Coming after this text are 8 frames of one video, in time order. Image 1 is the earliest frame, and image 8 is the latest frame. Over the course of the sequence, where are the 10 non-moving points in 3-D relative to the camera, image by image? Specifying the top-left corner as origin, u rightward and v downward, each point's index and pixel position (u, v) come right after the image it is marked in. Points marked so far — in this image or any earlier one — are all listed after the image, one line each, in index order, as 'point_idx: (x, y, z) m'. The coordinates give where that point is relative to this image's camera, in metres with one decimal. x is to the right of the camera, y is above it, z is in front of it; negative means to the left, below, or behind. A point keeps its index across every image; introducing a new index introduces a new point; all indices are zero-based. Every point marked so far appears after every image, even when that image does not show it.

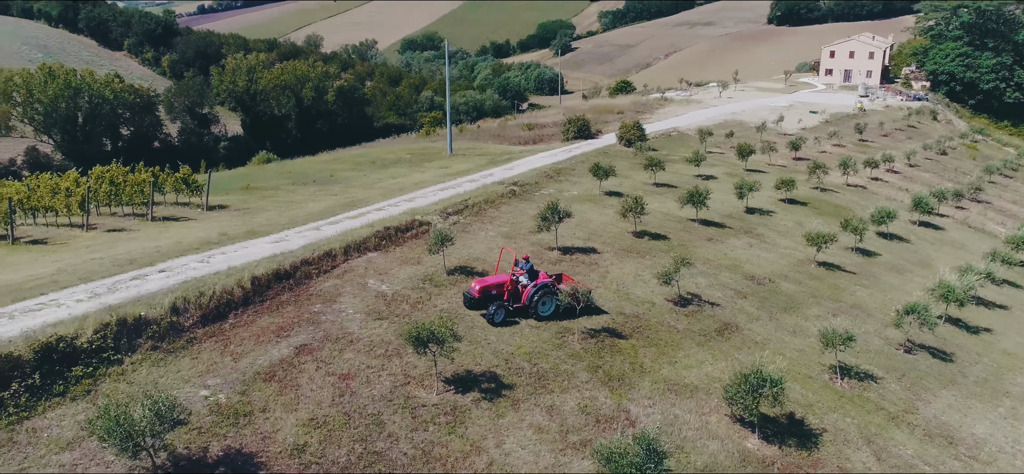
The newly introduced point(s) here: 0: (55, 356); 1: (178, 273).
0: (-8.0, -2.0, +13.2) m
1: (-8.0, -0.9, +18.2) m
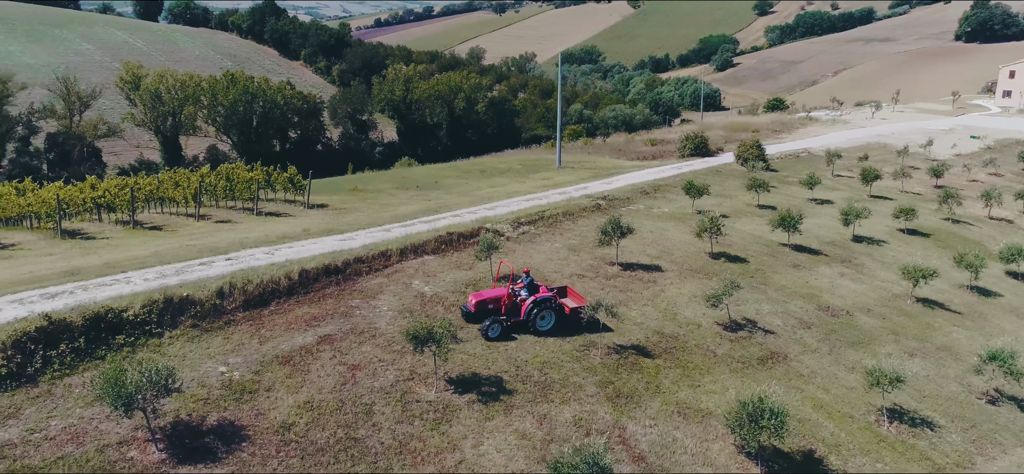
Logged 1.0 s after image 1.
0: (-8.2, -1.7, +15.2) m
1: (-7.1, -0.7, +20.1) m
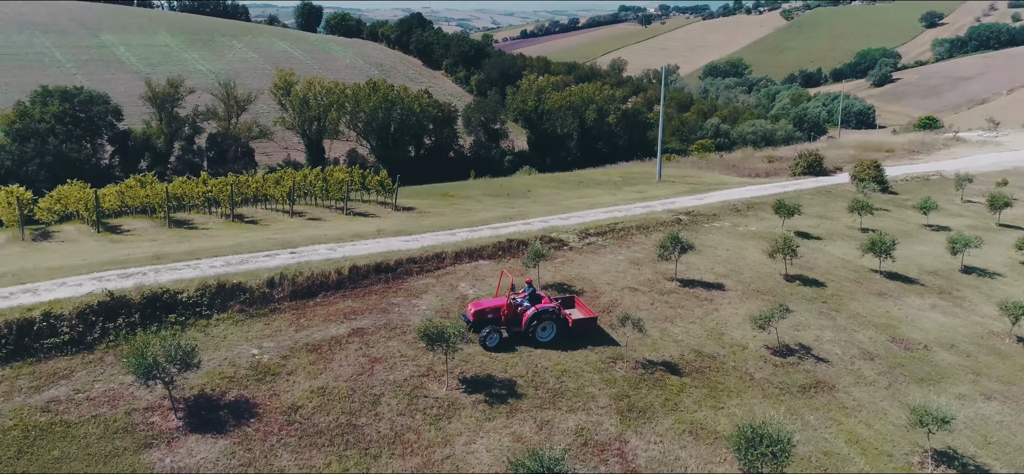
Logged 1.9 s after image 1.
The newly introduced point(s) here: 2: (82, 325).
0: (-7.9, -1.5, +17.0) m
1: (-5.9, -0.5, +21.6) m
2: (-9.0, -1.8, +15.8) m
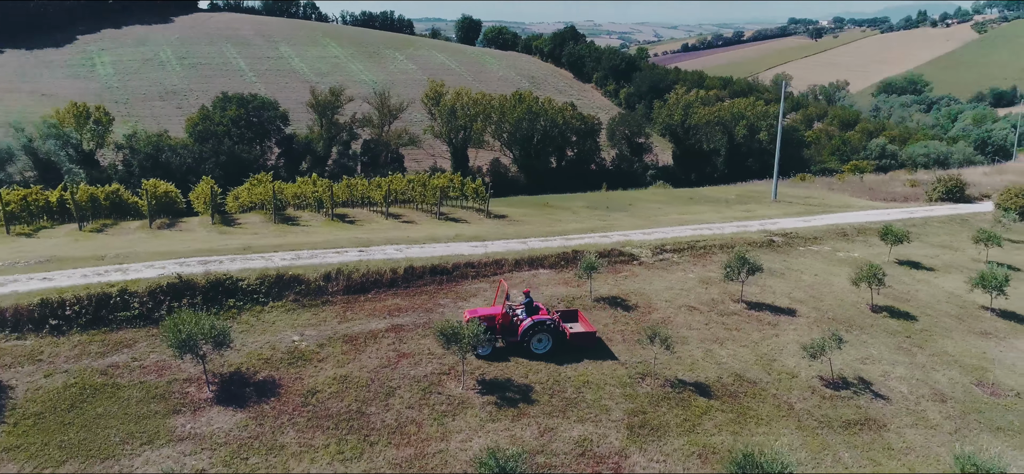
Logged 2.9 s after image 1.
0: (-7.2, -1.2, +18.9) m
1: (-4.3, -0.5, +23.1) m
2: (-8.5, -1.5, +17.9) m
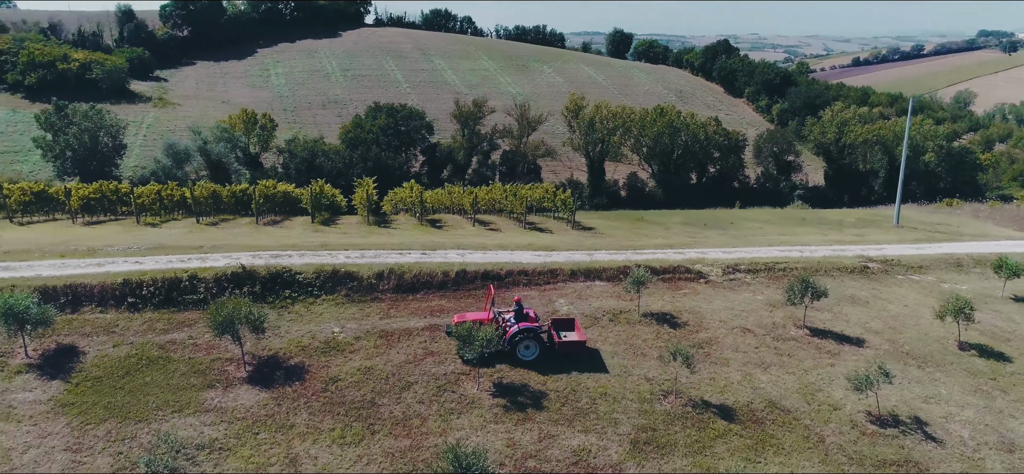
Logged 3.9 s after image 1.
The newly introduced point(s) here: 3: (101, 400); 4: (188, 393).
0: (-6.3, -1.1, +20.6) m
1: (-2.6, -0.6, +24.2) m
2: (-7.7, -1.3, +19.9) m
3: (-8.4, -3.3, +15.6) m
4: (-6.8, -3.3, +16.0) m
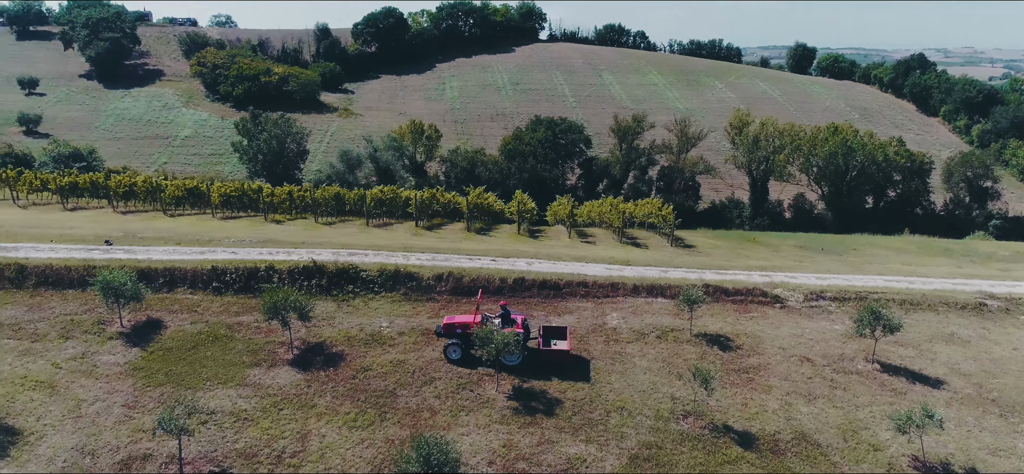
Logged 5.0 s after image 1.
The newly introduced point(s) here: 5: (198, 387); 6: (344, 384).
0: (-4.9, -1.1, +22.4) m
1: (-0.5, -0.9, +25.1) m
2: (-6.5, -1.2, +22.1) m
3: (-8.2, -3.1, +18.0) m
4: (-6.5, -3.1, +18.0) m
5: (-7.0, -3.4, +17.1) m
6: (-3.9, -3.4, +17.7) m
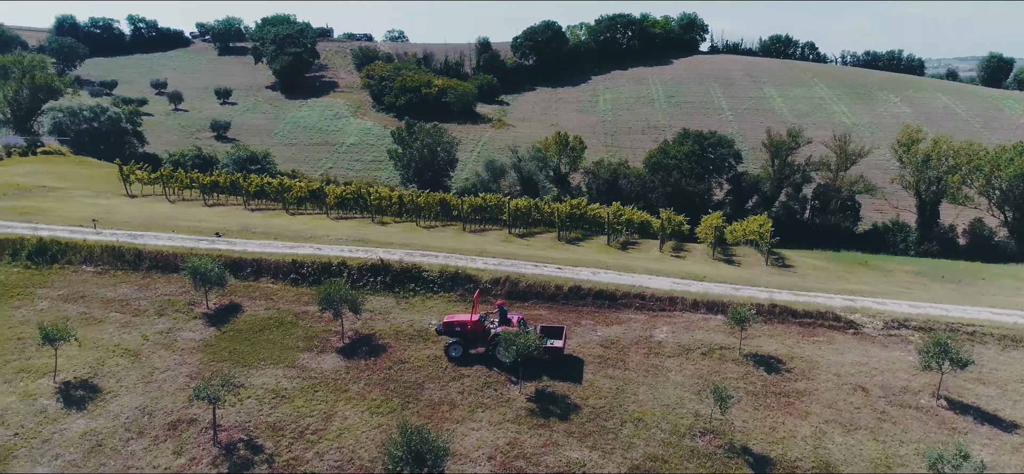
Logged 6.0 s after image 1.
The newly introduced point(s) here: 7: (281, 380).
0: (-3.2, -1.1, +23.9) m
1: (+1.6, -1.2, +25.6) m
2: (-4.8, -1.2, +23.8) m
3: (-7.4, -2.9, +20.2) m
4: (-5.8, -3.0, +19.9) m
5: (-6.5, -3.2, +19.1) m
6: (-3.3, -3.4, +19.1) m
7: (-5.6, -3.5, +18.5) m
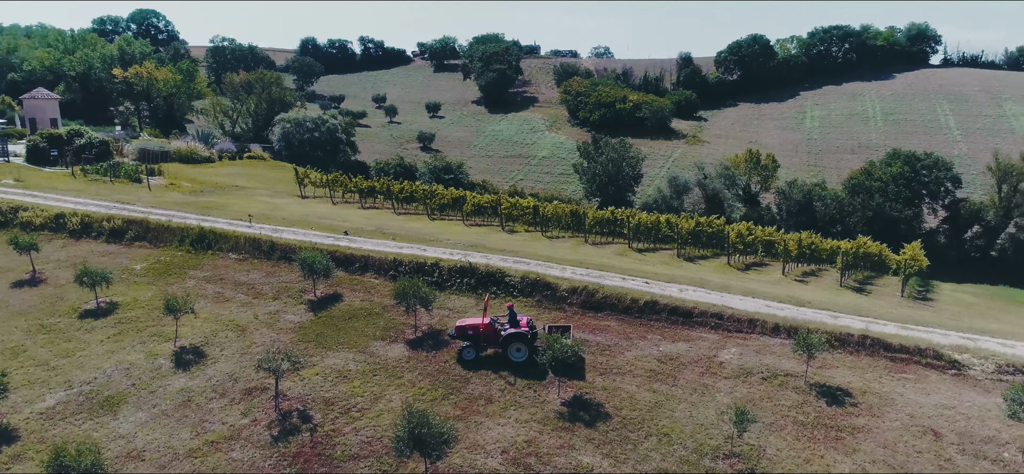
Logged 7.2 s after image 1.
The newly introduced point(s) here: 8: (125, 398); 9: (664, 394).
0: (-0.6, -1.3, +25.2) m
1: (+4.5, -1.7, +25.6) m
2: (-2.2, -1.3, +25.6) m
3: (-5.7, -2.8, +22.8) m
4: (-4.2, -3.0, +22.0) m
5: (-5.1, -3.1, +21.5) m
6: (-2.0, -3.4, +20.6) m
7: (-4.4, -3.4, +20.7) m
8: (-9.7, -4.0, +19.1) m
9: (+3.9, -4.0, +19.3) m
